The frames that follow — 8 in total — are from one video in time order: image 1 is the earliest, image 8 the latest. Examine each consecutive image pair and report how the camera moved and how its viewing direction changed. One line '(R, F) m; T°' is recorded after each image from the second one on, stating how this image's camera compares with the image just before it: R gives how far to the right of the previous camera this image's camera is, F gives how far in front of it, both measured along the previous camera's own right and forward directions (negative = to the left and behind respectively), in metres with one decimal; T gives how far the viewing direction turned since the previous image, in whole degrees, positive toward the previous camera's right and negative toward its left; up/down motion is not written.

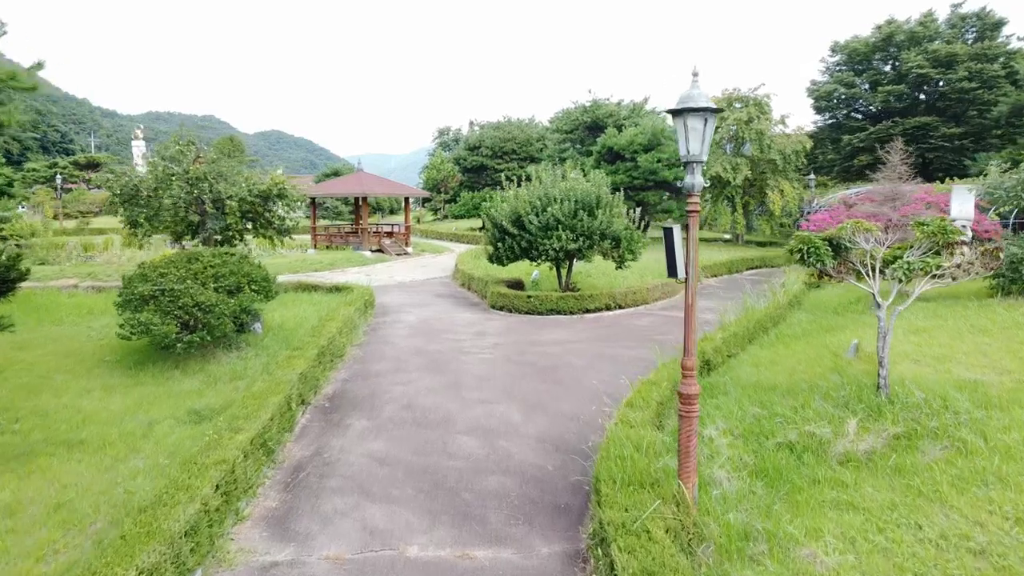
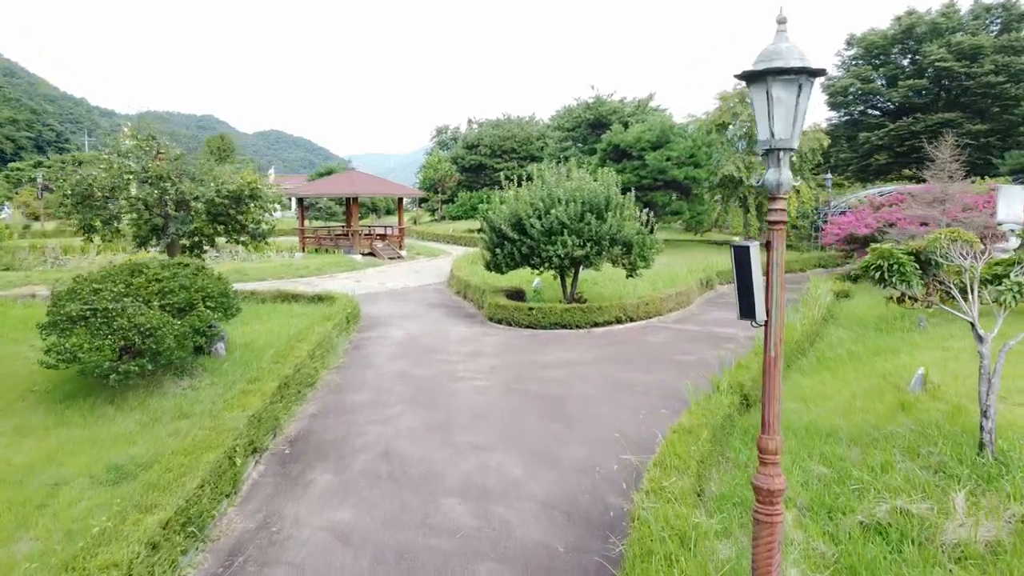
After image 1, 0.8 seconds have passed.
(0.0, +1.3) m; 0°
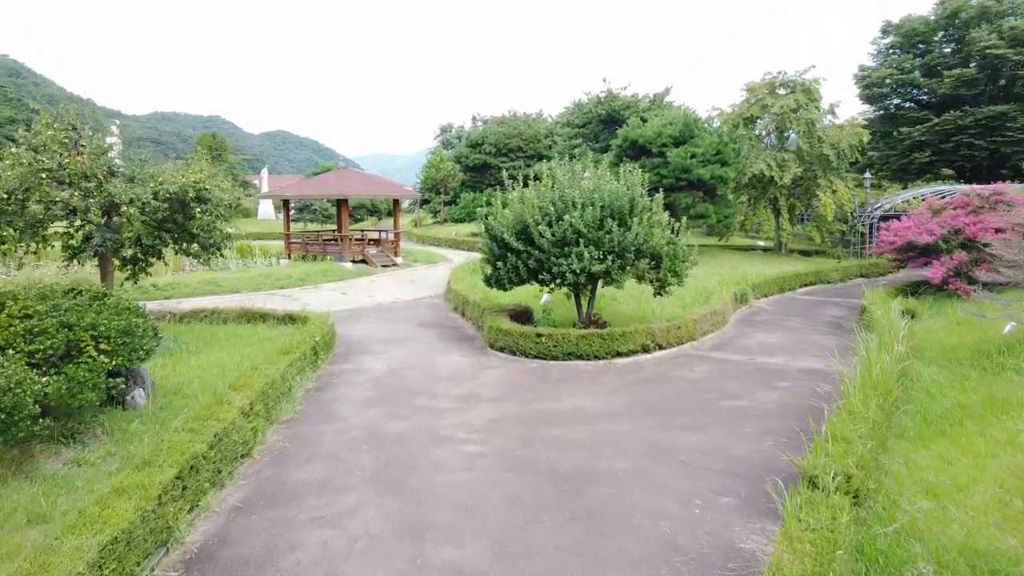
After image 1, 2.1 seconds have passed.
(0.0, +2.1) m; 0°
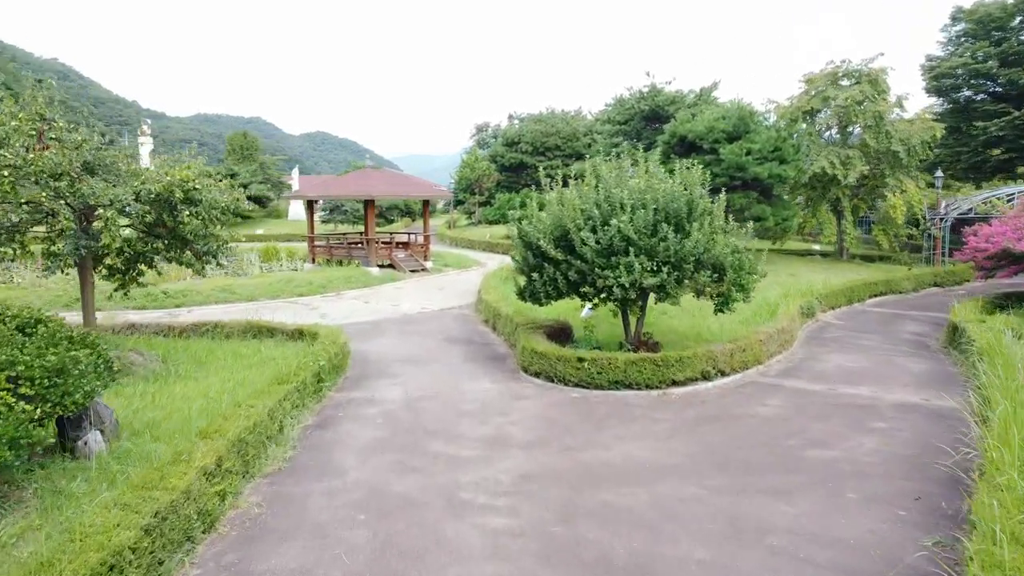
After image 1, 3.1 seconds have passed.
(0.0, +1.4) m; -3°
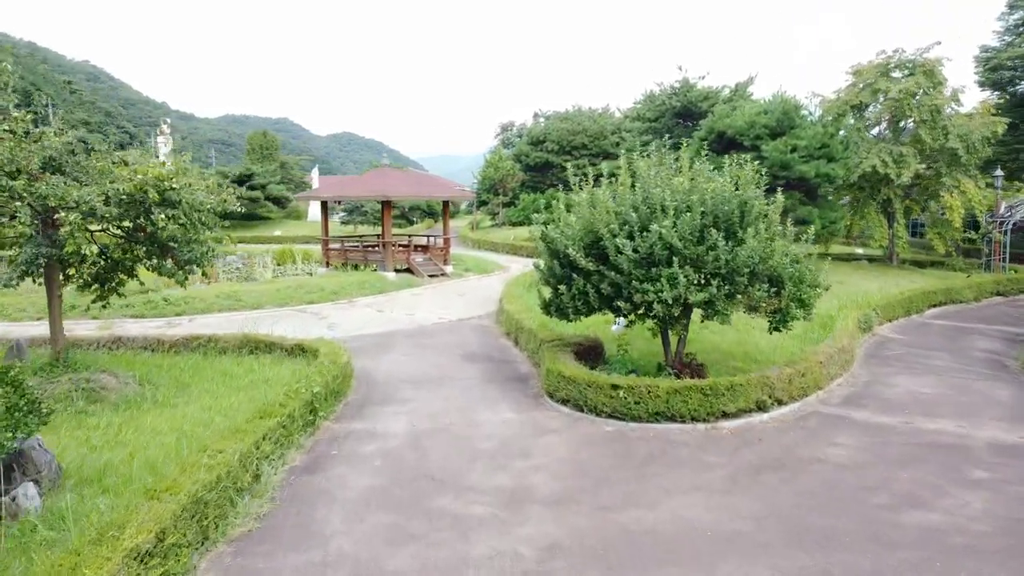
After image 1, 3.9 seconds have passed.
(0.0, +1.1) m; -2°
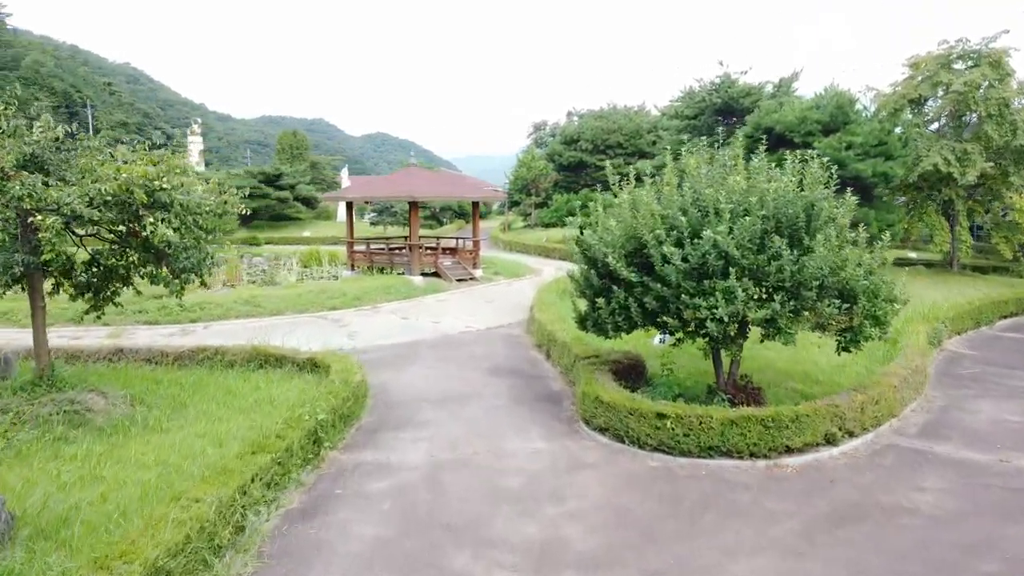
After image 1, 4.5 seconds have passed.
(0.0, +0.9) m; -2°
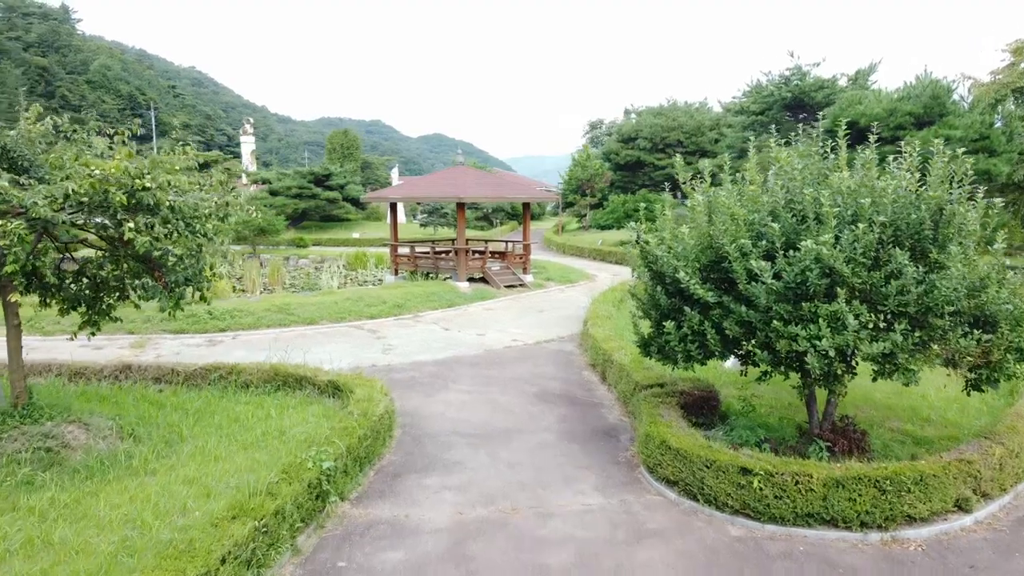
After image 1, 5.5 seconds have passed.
(0.0, +1.2) m; -4°
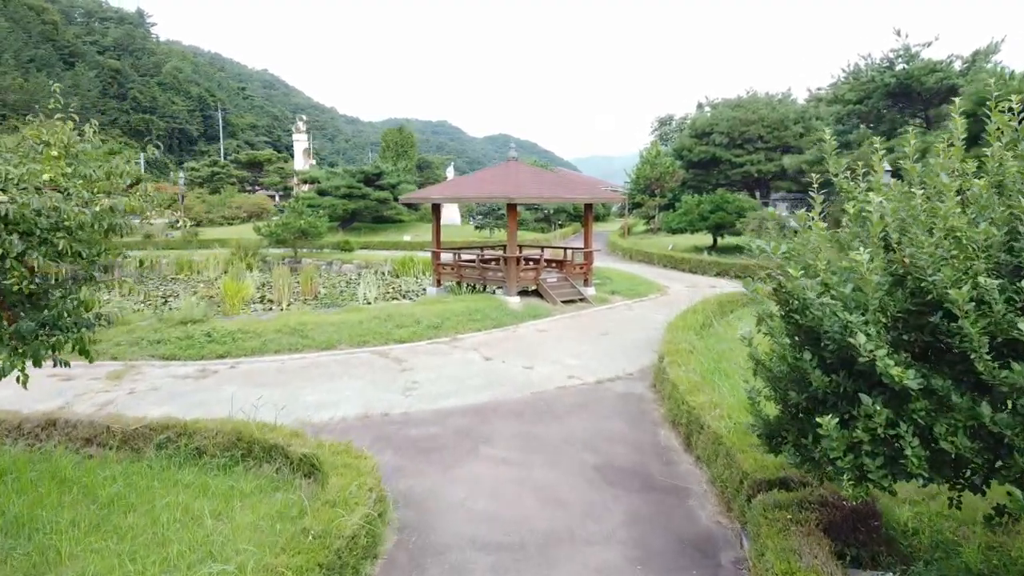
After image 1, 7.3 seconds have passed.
(+0.1, +2.3) m; -5°
